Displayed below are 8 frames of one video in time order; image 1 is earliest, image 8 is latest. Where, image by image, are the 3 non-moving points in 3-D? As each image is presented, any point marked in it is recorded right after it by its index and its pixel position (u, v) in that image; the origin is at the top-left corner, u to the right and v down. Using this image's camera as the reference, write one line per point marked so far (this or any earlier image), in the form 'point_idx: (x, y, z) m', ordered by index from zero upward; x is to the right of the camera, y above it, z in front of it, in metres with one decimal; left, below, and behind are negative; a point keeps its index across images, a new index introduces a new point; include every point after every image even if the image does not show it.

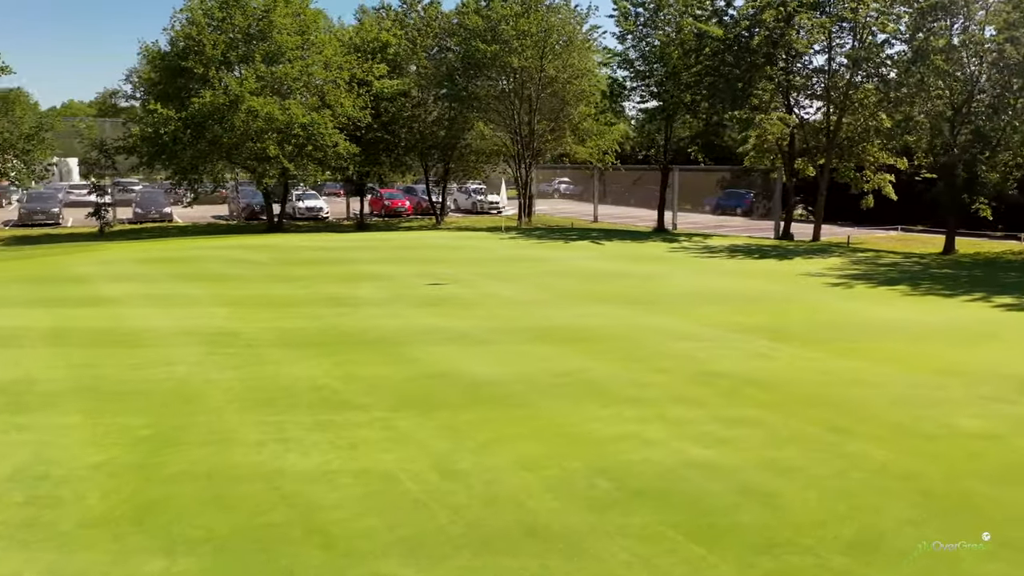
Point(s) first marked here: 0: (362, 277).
0: (-2.2, +0.2, +11.9) m
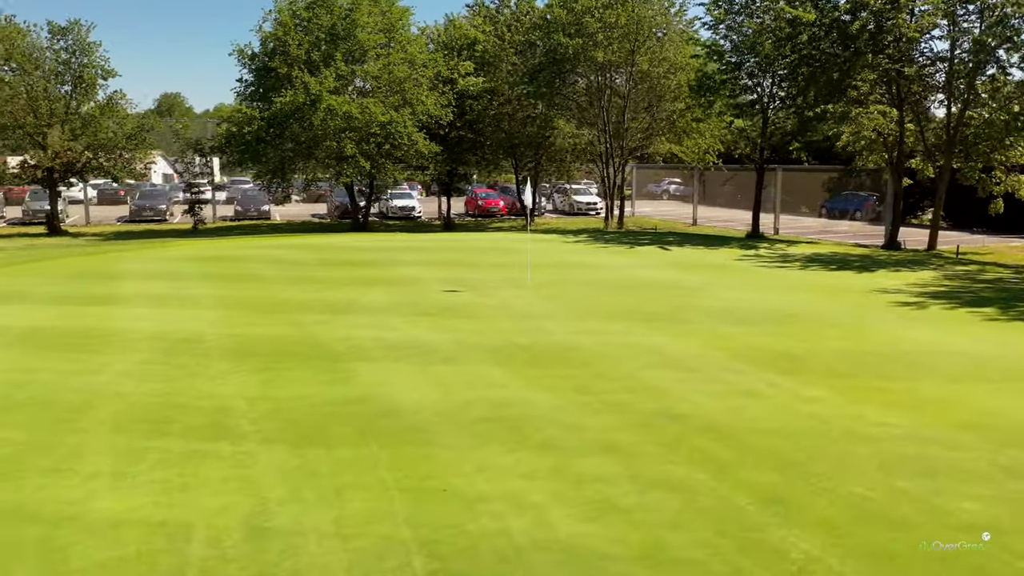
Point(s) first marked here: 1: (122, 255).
0: (-1.8, +0.1, +11.3) m
1: (-6.9, +0.6, +14.5) m
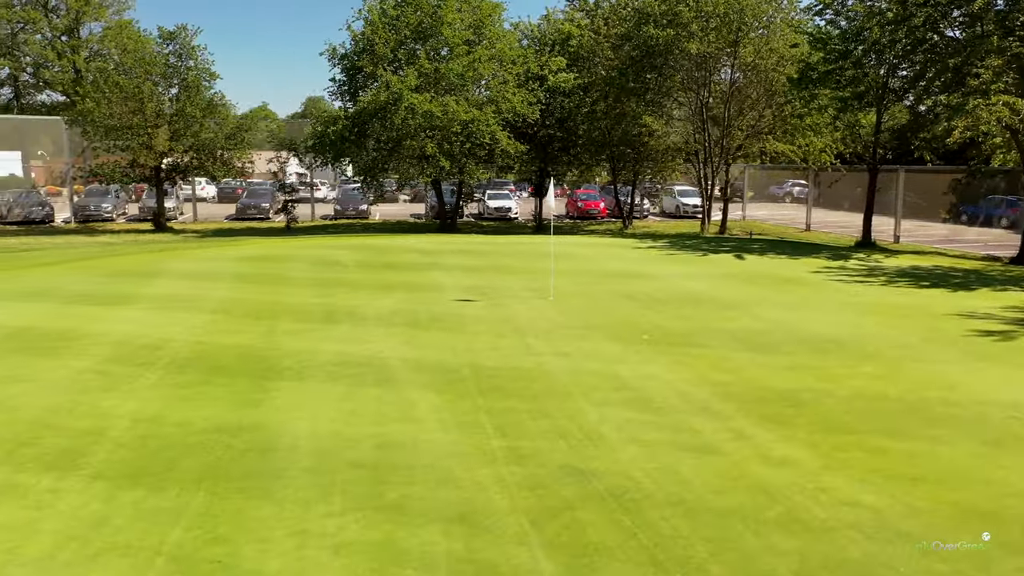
0: (-1.4, 0.0, +10.7) m
1: (-5.9, +0.6, +14.6) m
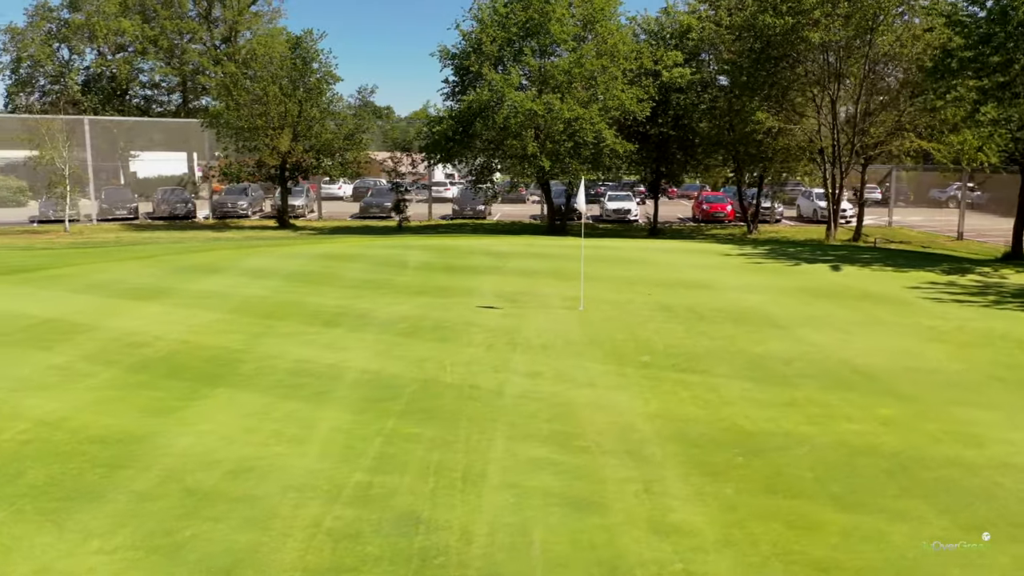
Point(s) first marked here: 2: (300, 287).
0: (-0.8, 0.0, +10.2) m
1: (-4.5, +0.7, +15.0) m
2: (-2.8, 0.0, +10.6) m
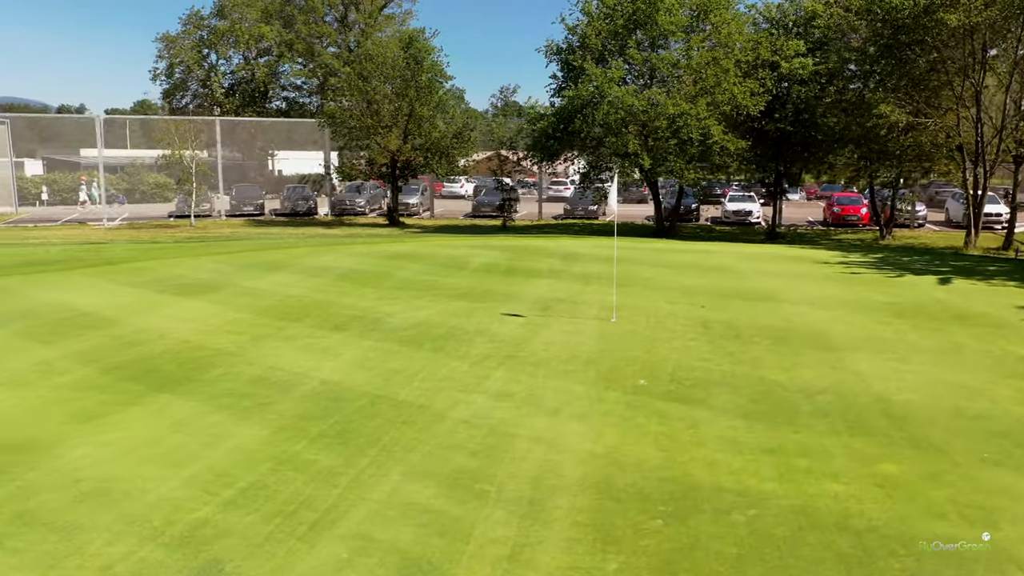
0: (-0.3, -0.1, +9.7) m
1: (-3.0, +0.7, +15.0) m
2: (-2.1, 0.0, +10.3) m
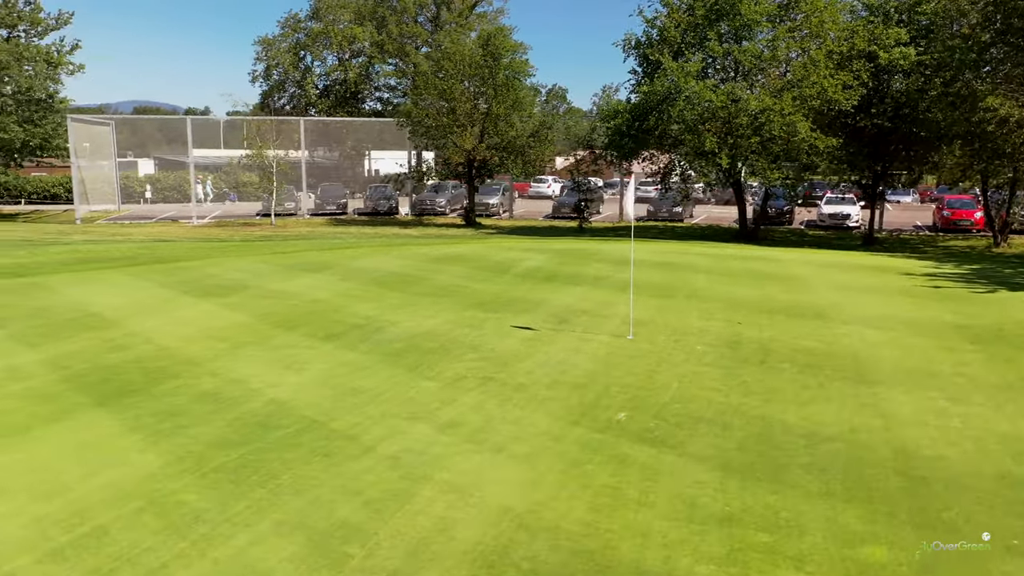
0: (0.0, -0.2, +9.0) m
1: (-2.0, +0.7, +14.6) m
2: (-1.7, 0.0, +9.9) m
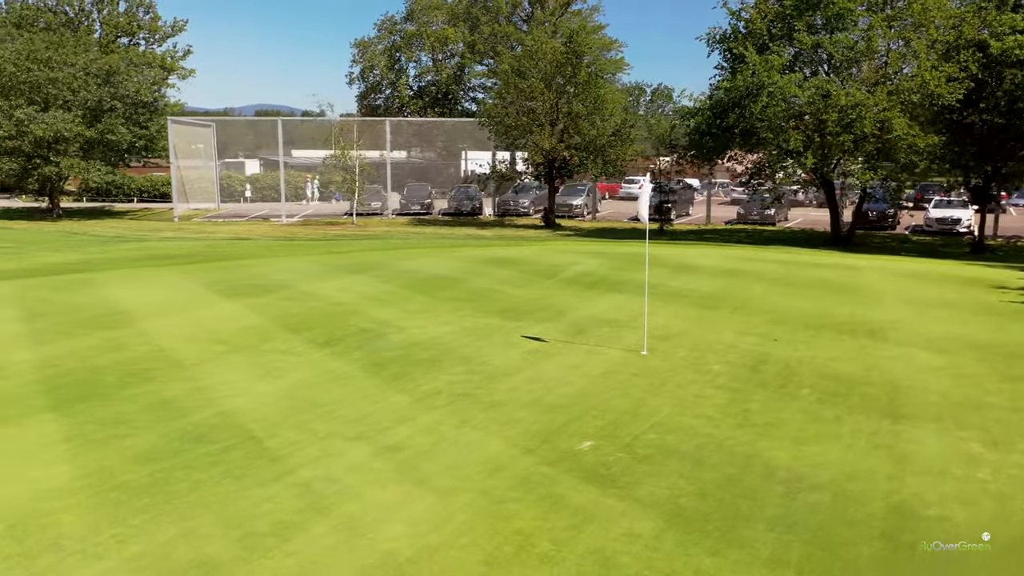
0: (+0.2, -0.2, +8.5) m
1: (-1.0, +0.6, +14.3) m
2: (-1.3, -0.1, +9.6) m
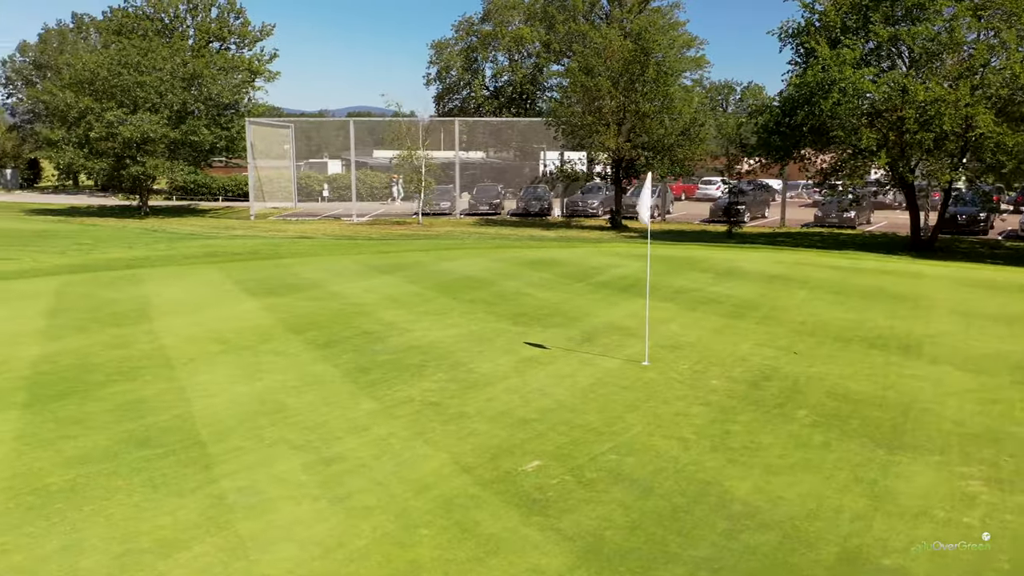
0: (+0.4, -0.3, +8.2) m
1: (-0.2, +0.6, +14.1) m
2: (-1.0, -0.1, +9.4) m
